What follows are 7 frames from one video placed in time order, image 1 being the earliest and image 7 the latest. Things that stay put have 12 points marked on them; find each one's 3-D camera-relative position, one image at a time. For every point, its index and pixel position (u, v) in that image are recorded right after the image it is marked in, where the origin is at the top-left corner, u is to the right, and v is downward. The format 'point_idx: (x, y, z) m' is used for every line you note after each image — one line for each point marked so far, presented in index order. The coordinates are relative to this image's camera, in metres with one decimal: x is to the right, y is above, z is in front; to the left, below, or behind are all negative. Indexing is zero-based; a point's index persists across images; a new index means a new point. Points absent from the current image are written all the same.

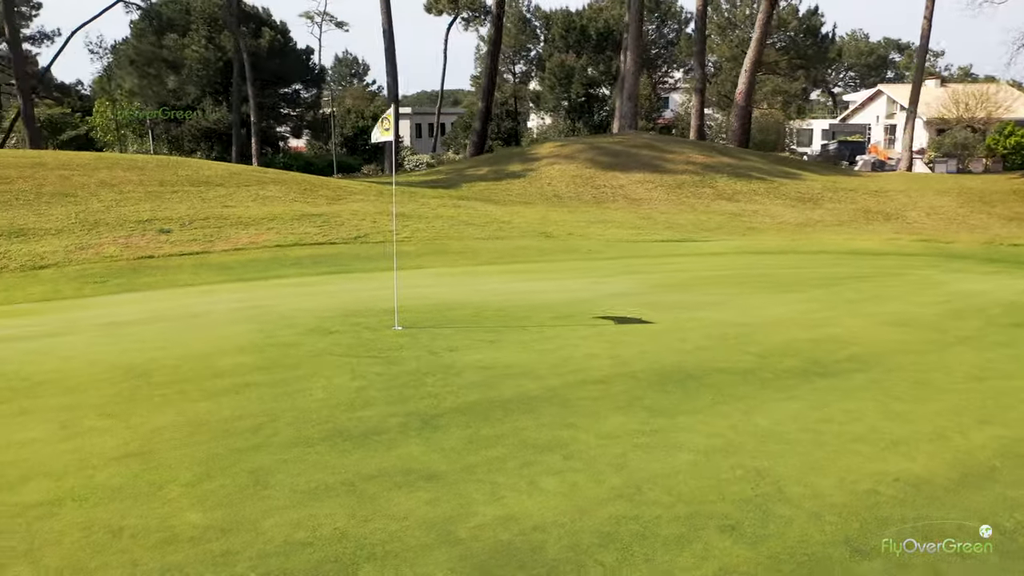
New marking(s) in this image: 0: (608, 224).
0: (+1.9, +1.3, +16.3) m
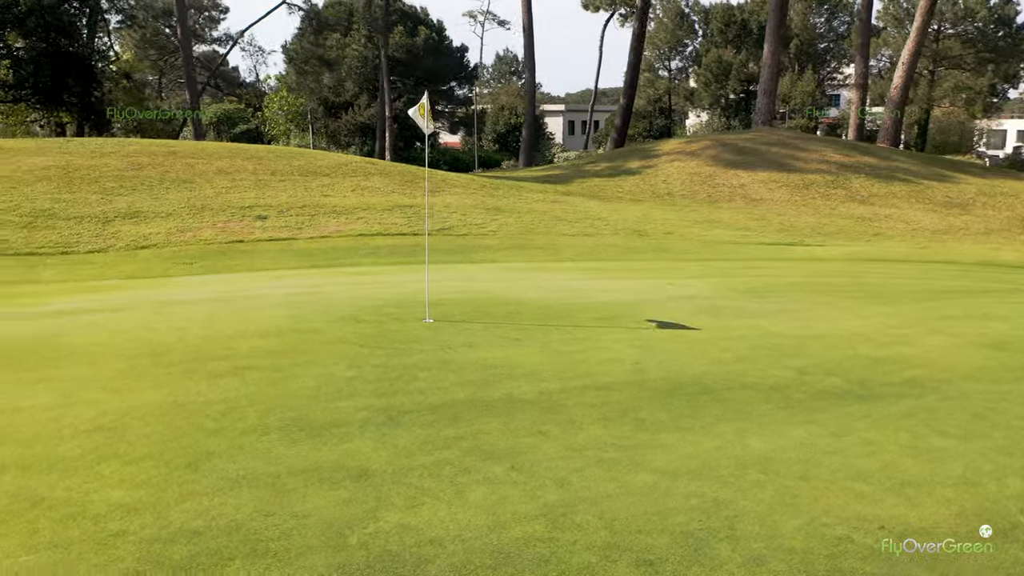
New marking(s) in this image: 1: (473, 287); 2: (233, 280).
0: (+3.8, +1.2, +15.4) m
1: (-0.5, 0.0, +9.7) m
2: (-3.6, +0.1, +10.4) m
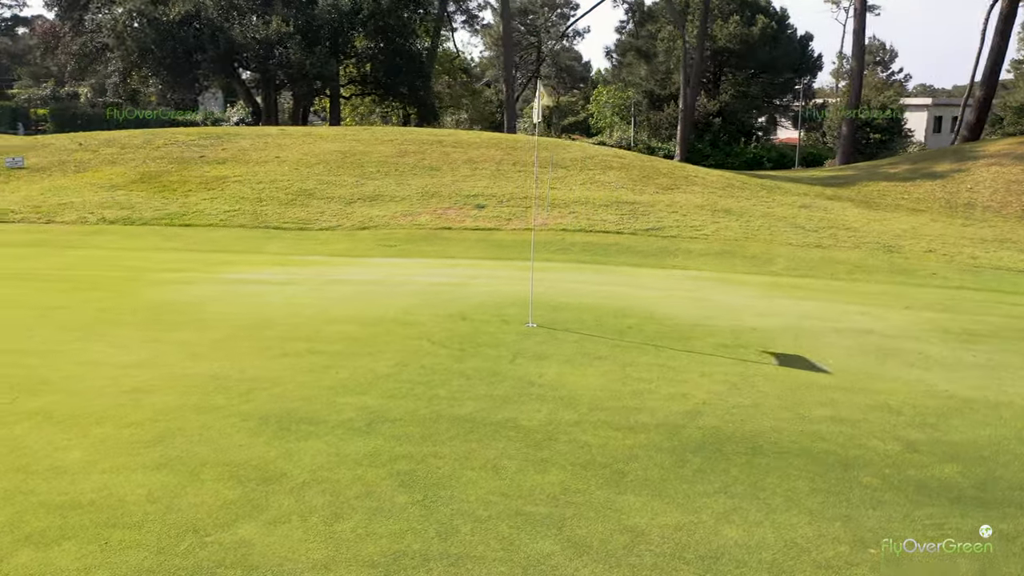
0: (+7.5, +0.6, +12.4) m
1: (+1.2, -0.1, +9.0) m
2: (-1.3, +0.3, +10.8) m
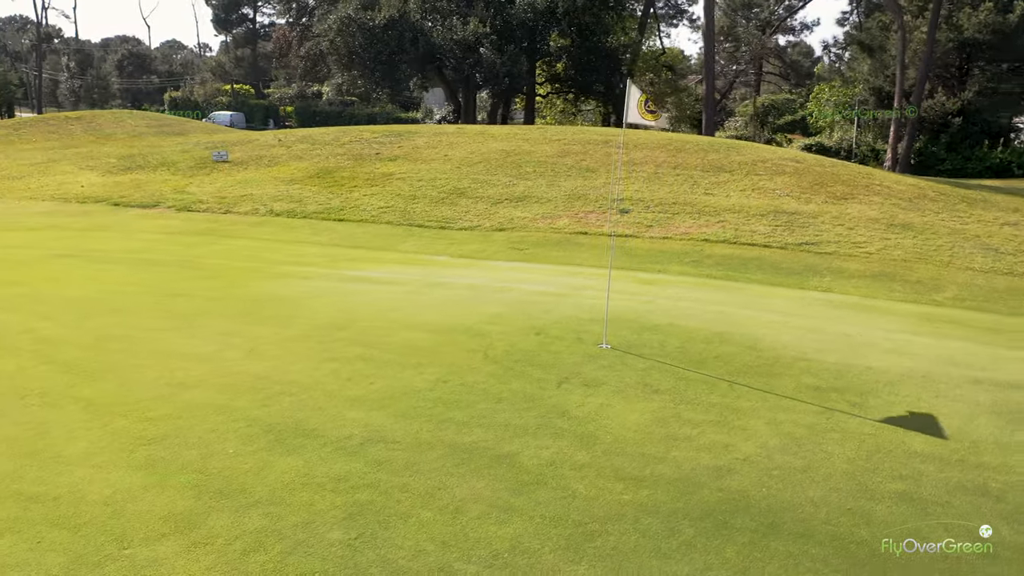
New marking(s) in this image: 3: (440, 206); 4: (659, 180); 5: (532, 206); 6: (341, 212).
0: (+9.1, 0.0, +9.7) m
1: (+2.1, -0.3, +8.1) m
2: (+0.2, +0.2, +10.4) m
3: (-1.3, +1.4, +14.3) m
4: (+2.6, +1.9, +14.6) m
5: (+0.3, +1.4, +13.8) m
6: (-3.0, +1.3, +14.5) m
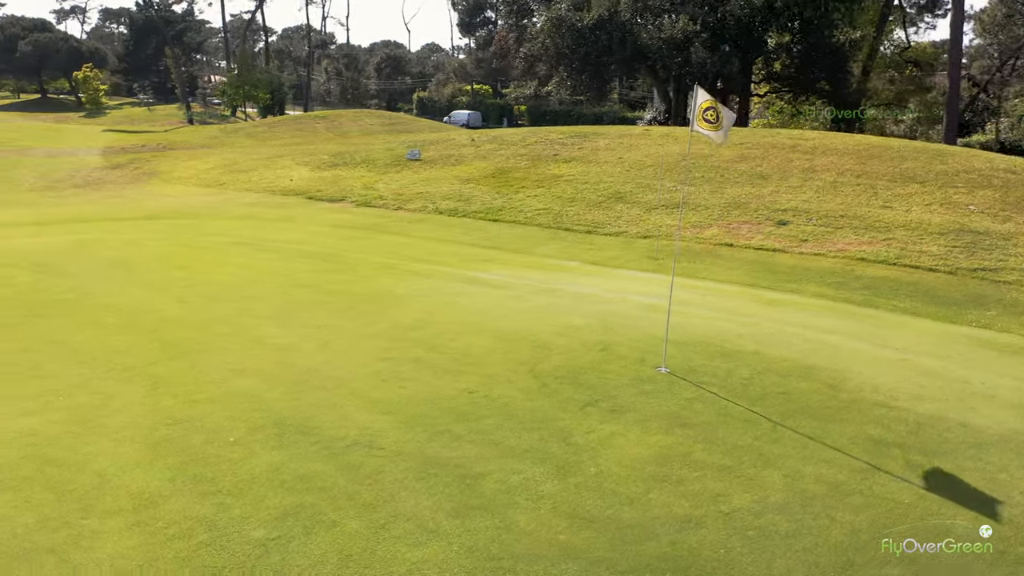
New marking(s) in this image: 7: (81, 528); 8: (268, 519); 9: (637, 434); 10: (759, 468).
0: (+10.0, -0.6, +6.8) m
1: (+2.8, -0.5, +7.2) m
2: (+1.7, +0.1, +10.0) m
3: (+1.4, +1.3, +14.1) m
4: (+5.3, +1.6, +13.3) m
5: (+2.8, +1.2, +13.2) m
6: (-0.2, +1.4, +14.8) m
7: (-2.1, -1.2, +4.1) m
8: (-1.2, -1.2, +4.1) m
9: (+0.8, -0.9, +5.3) m
10: (+1.5, -1.1, +4.8) m
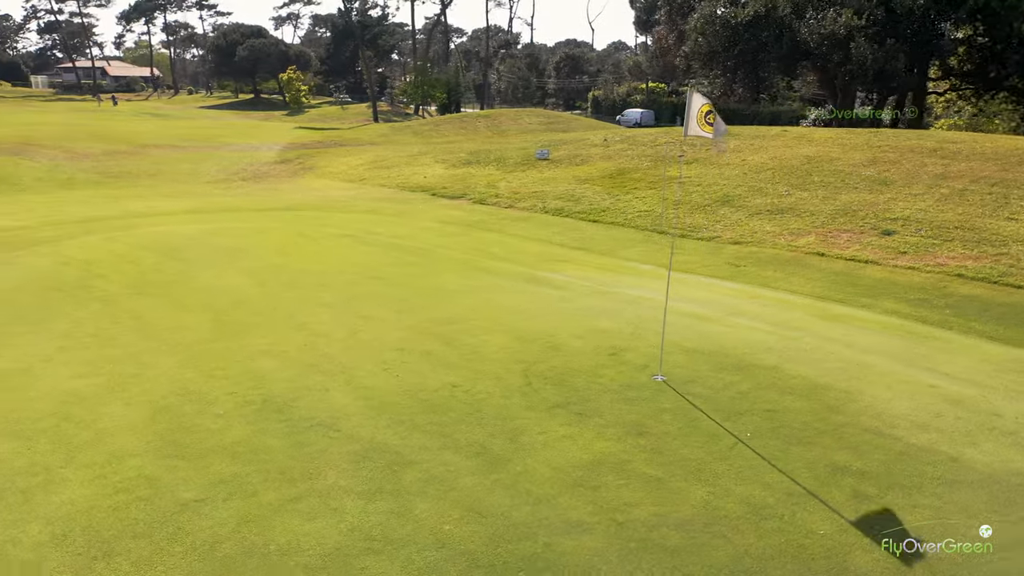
0: (+9.8, -1.1, +4.8) m
1: (+2.9, -0.7, +6.7) m
2: (+2.4, 0.0, +9.7) m
3: (+3.1, +1.2, +13.8) m
4: (+6.7, +1.3, +12.2) m
5: (+4.3, +1.1, +12.6) m
6: (+1.6, +1.3, +14.8) m
7: (-2.6, -1.1, +4.8) m
8: (-1.7, -1.1, +4.6) m
9: (+0.5, -1.0, +5.3) m
10: (+1.0, -1.1, +4.7) m
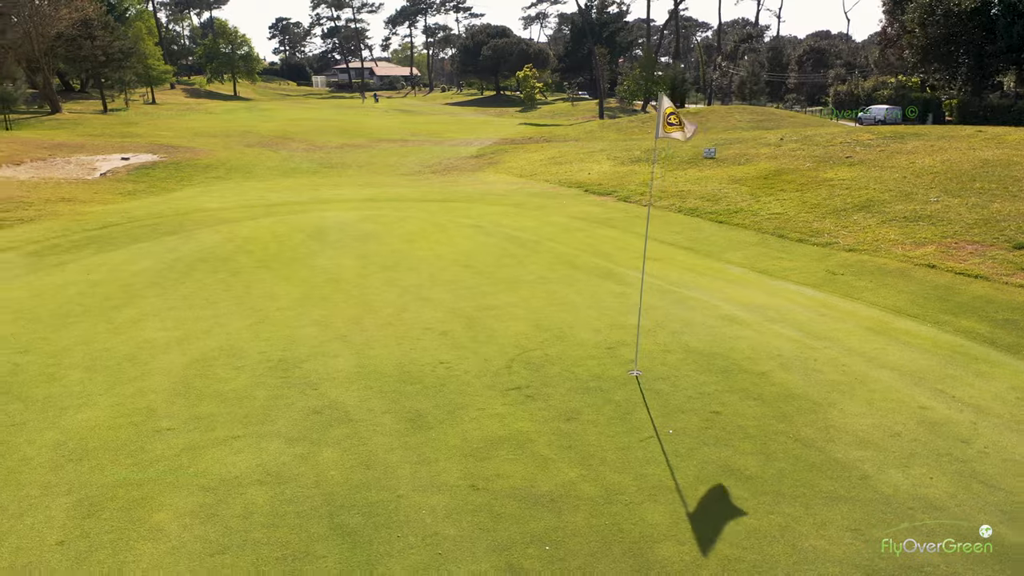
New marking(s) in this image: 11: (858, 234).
0: (+8.9, -1.6, +2.7) m
1: (+2.8, -0.8, +6.4) m
2: (+3.2, -0.1, +9.4) m
3: (+5.1, +1.1, +13.1) m
4: (+8.1, +1.0, +10.6) m
5: (+5.8, +0.9, +11.7) m
6: (+3.9, +1.3, +14.5) m
7: (-3.1, -0.8, +6.1) m
8: (-2.3, -0.9, +5.7) m
9: (+0.1, -0.9, +5.7) m
10: (+0.4, -1.1, +5.0) m
11: (+5.1, +0.8, +12.0) m
